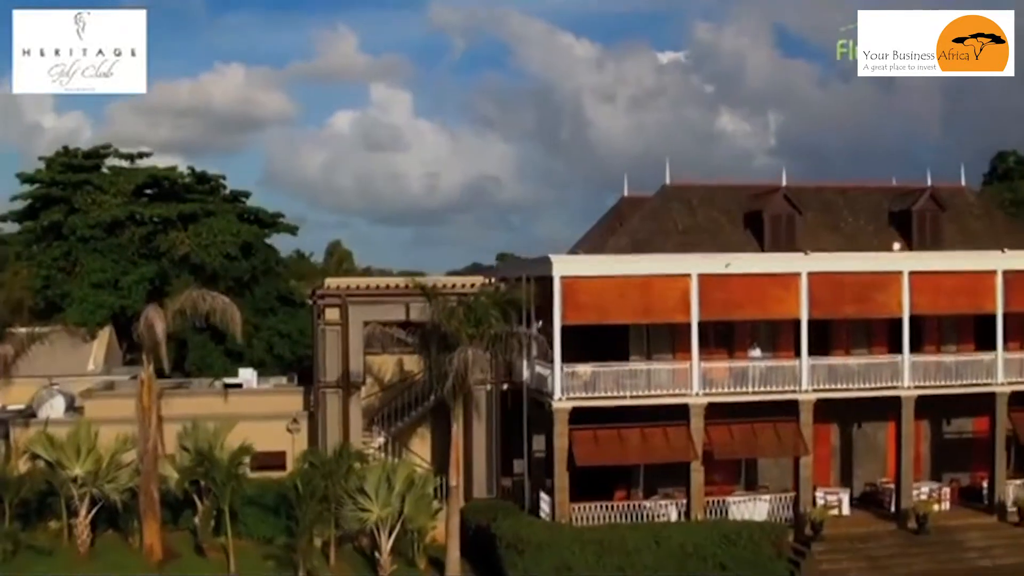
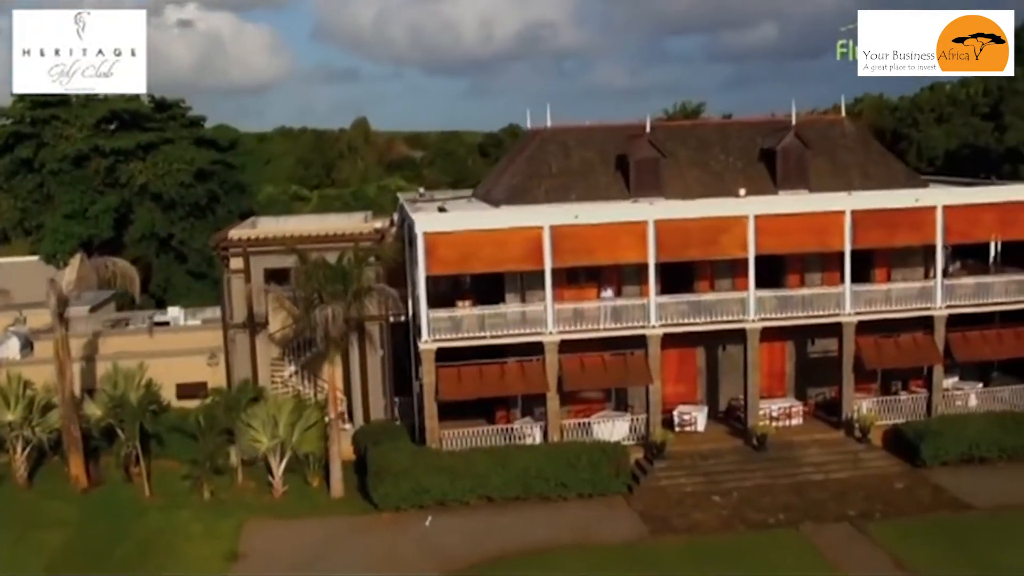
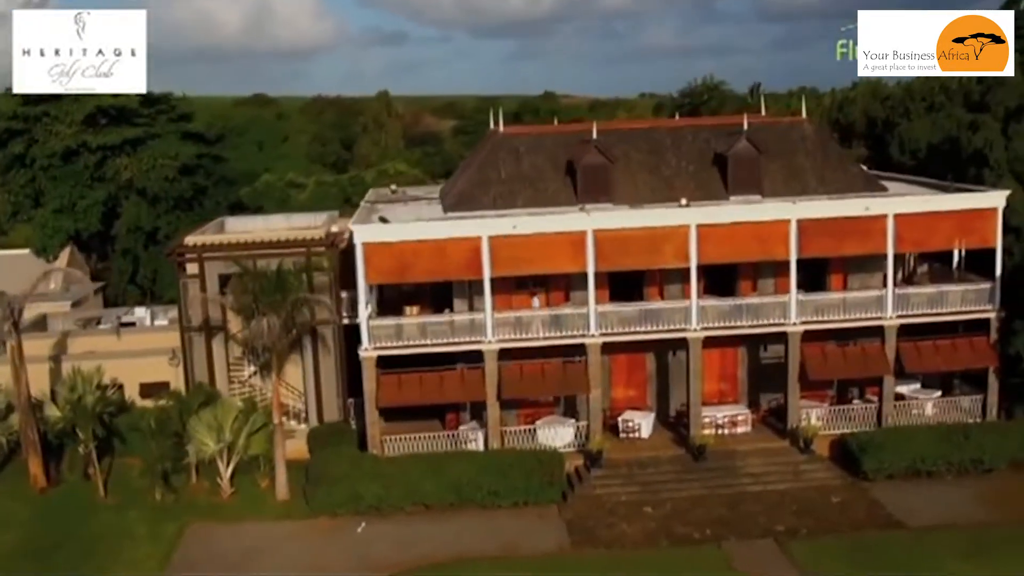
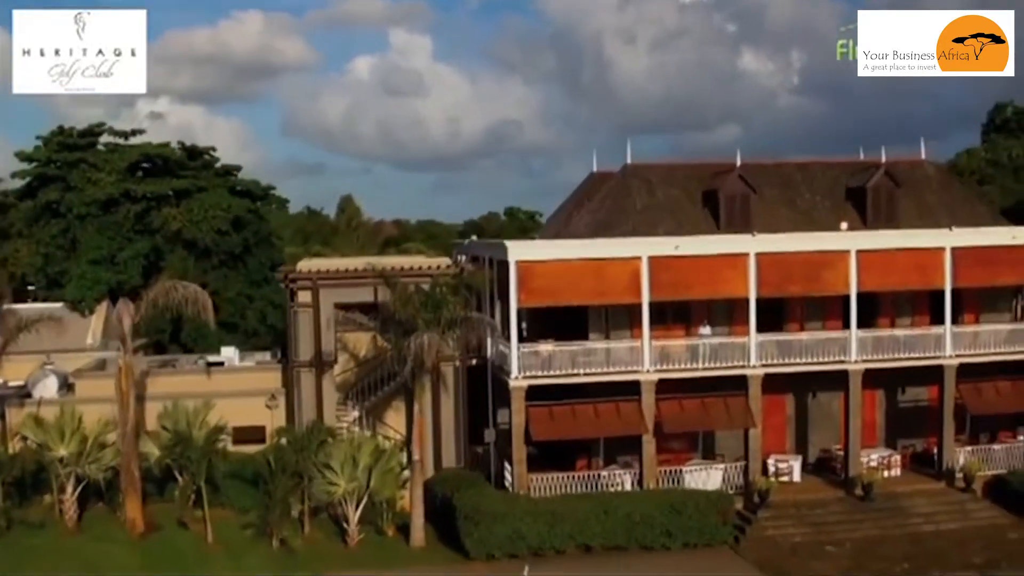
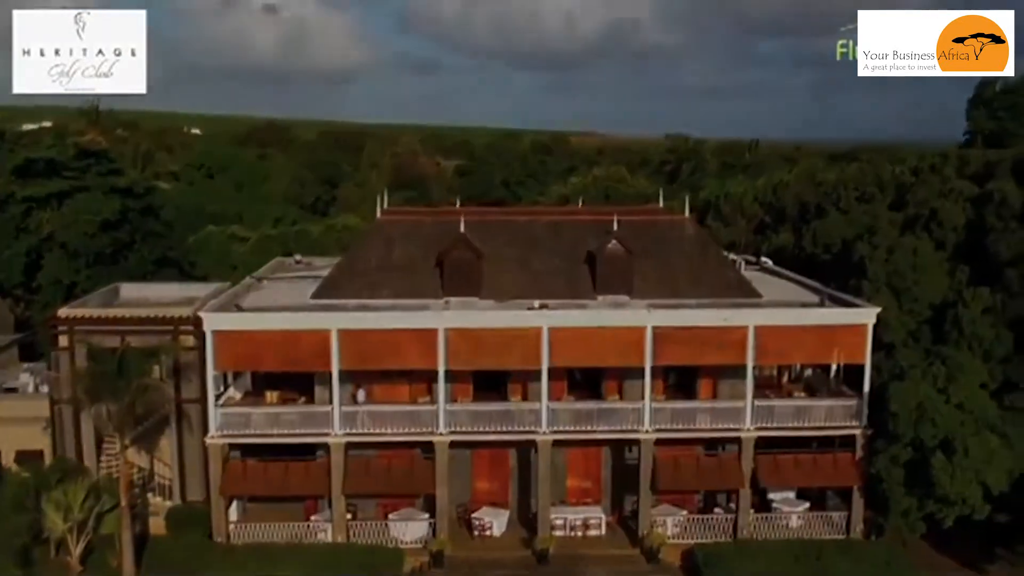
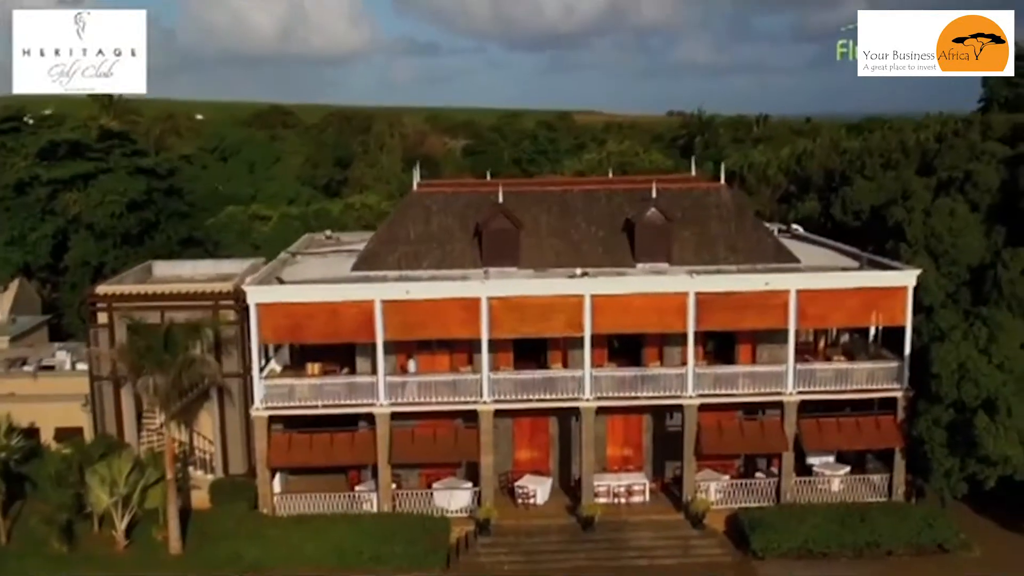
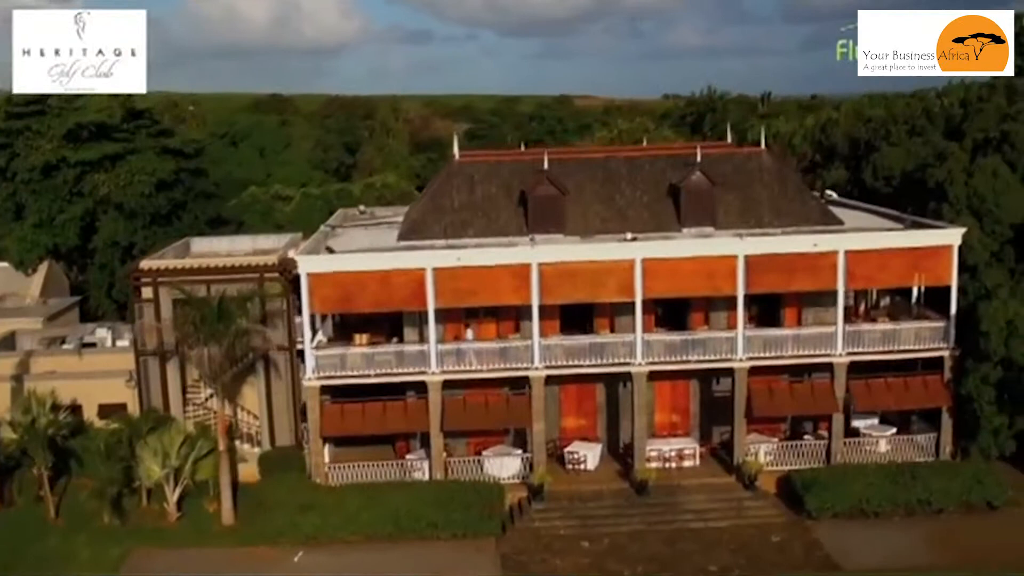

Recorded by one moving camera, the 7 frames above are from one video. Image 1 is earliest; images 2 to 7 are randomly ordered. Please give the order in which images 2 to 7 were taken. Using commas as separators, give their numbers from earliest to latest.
4, 2, 3, 7, 6, 5
